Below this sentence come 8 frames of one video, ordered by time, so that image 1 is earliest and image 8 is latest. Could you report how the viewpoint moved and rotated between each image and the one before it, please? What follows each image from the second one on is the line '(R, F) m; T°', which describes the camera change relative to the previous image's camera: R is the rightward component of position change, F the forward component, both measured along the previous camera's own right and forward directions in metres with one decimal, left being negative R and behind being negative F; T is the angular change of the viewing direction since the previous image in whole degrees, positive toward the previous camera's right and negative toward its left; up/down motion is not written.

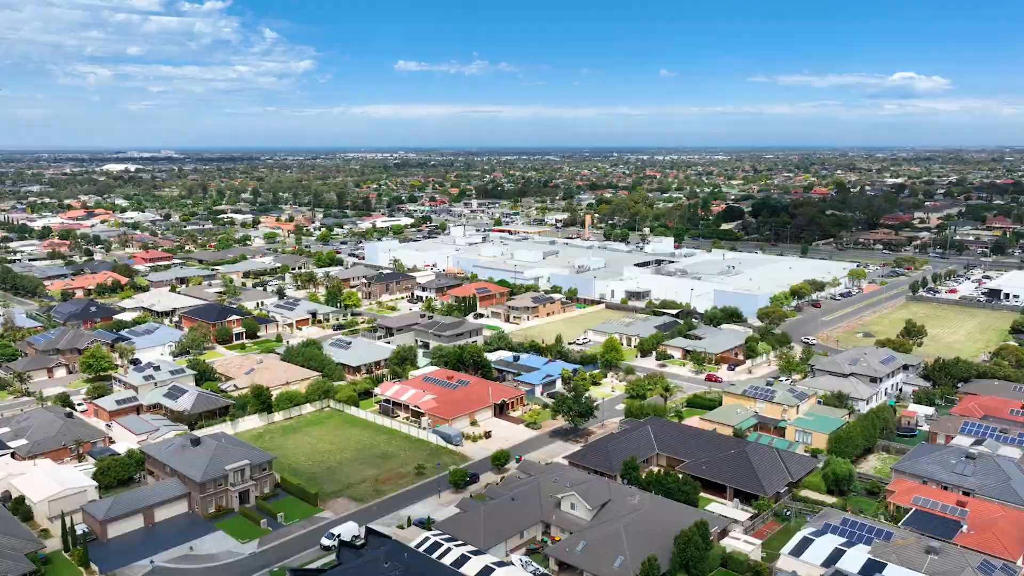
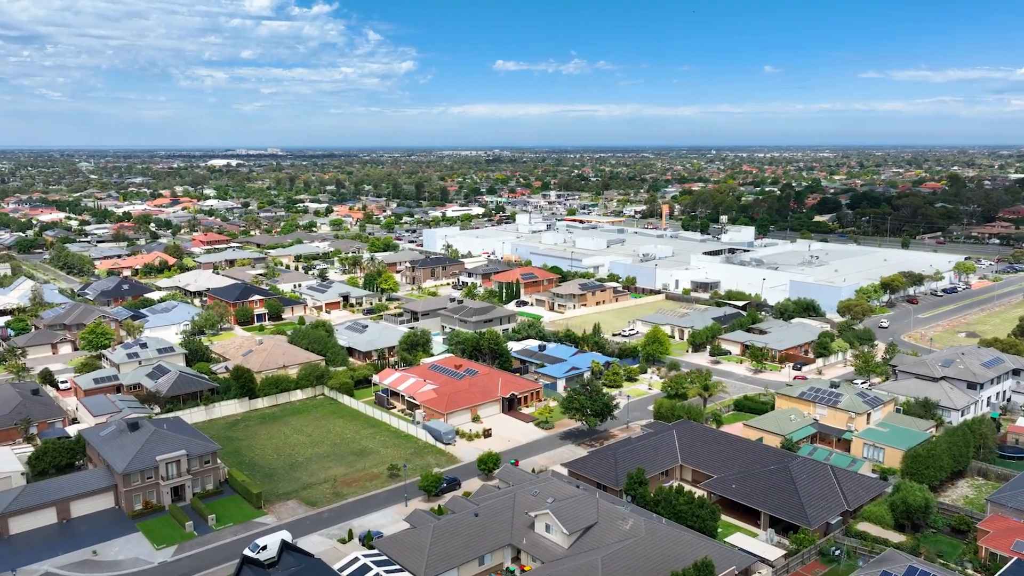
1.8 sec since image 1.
(+3.6, +6.1) m; -7°
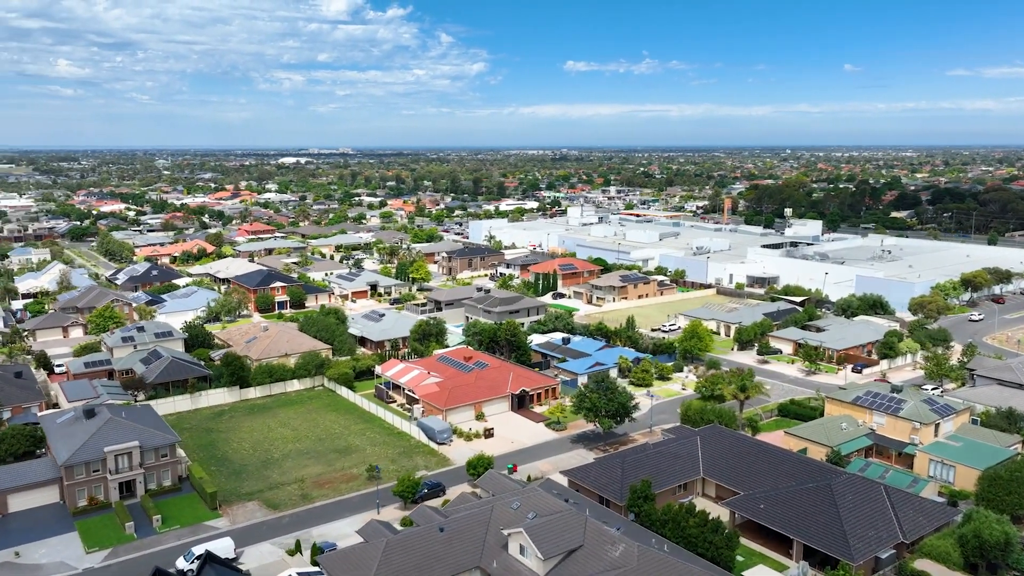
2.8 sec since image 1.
(+2.2, +4.0) m; -5°
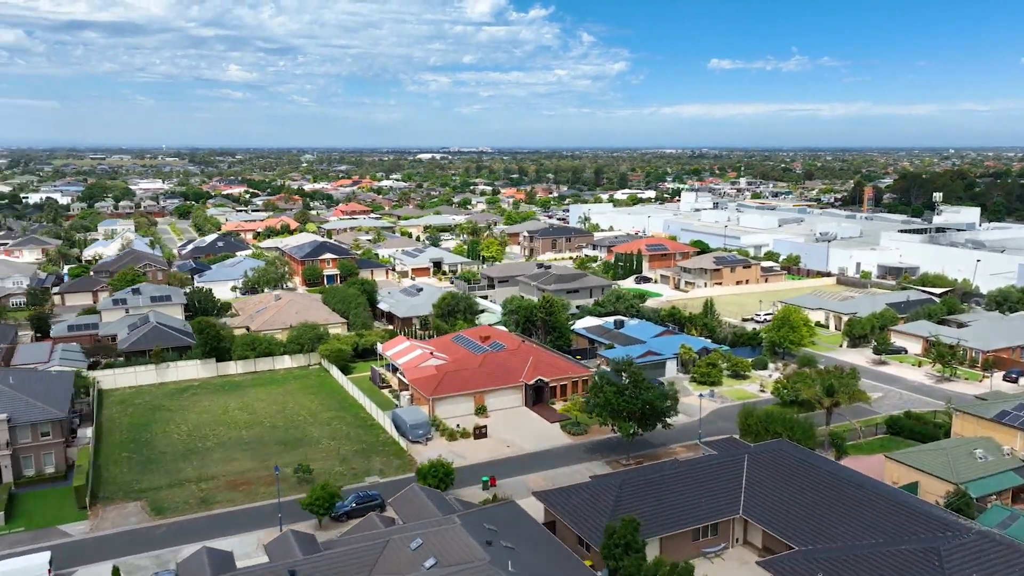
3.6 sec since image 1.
(+3.7, +7.3) m; -10°
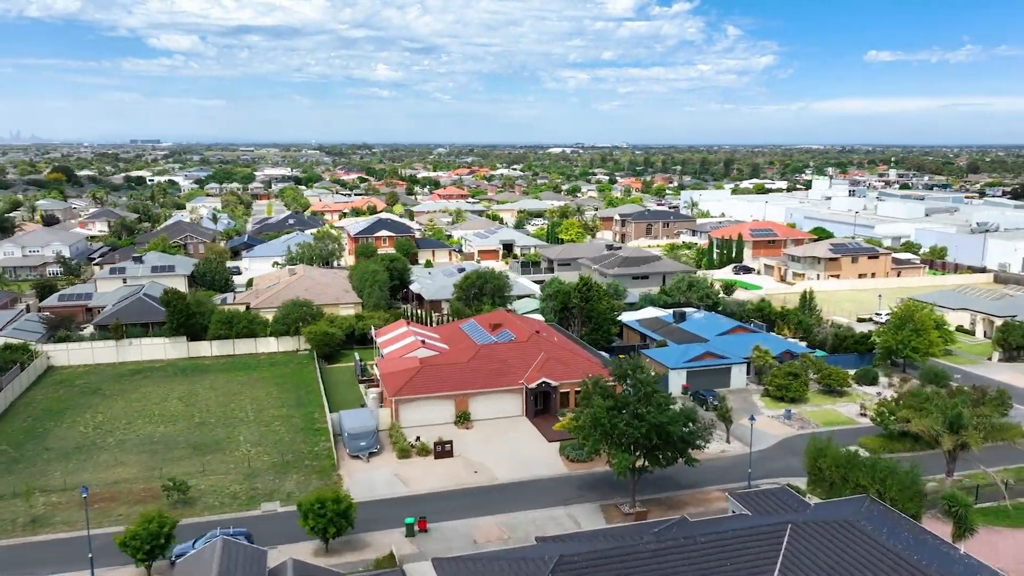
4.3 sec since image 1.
(+3.1, +6.3) m; -10°
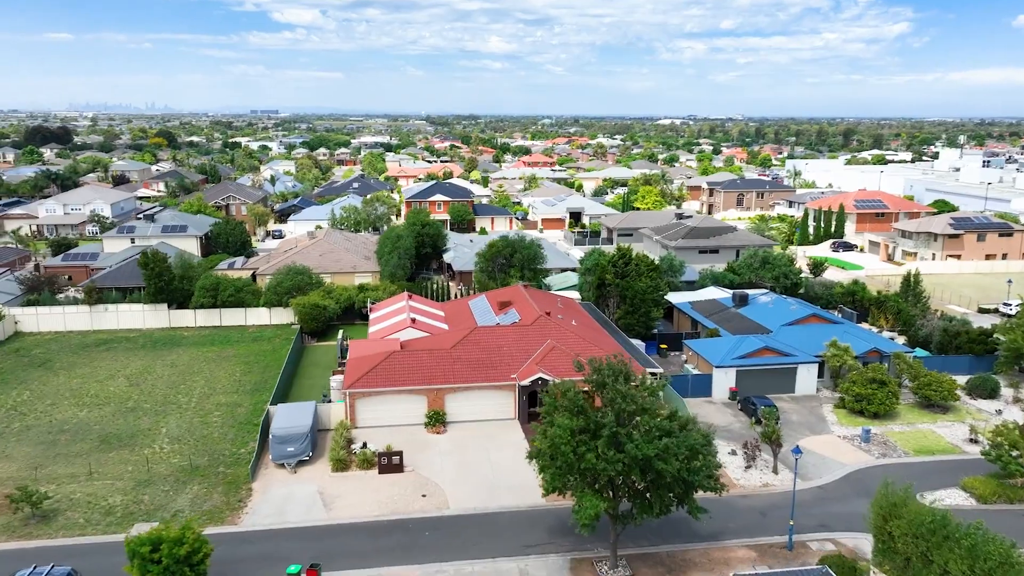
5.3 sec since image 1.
(+2.1, +4.2) m; -8°
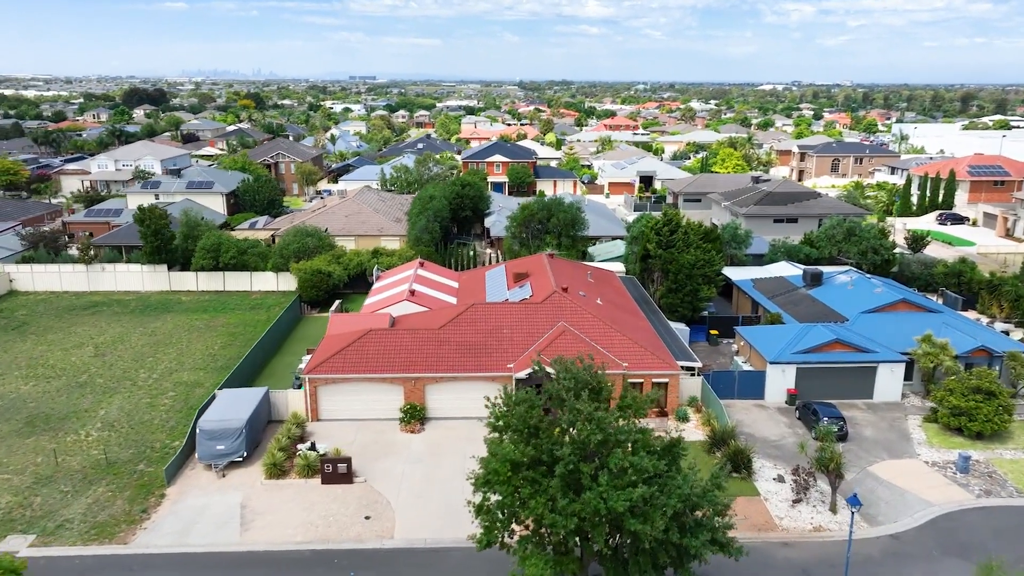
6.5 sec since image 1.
(+1.4, +2.9) m; -6°
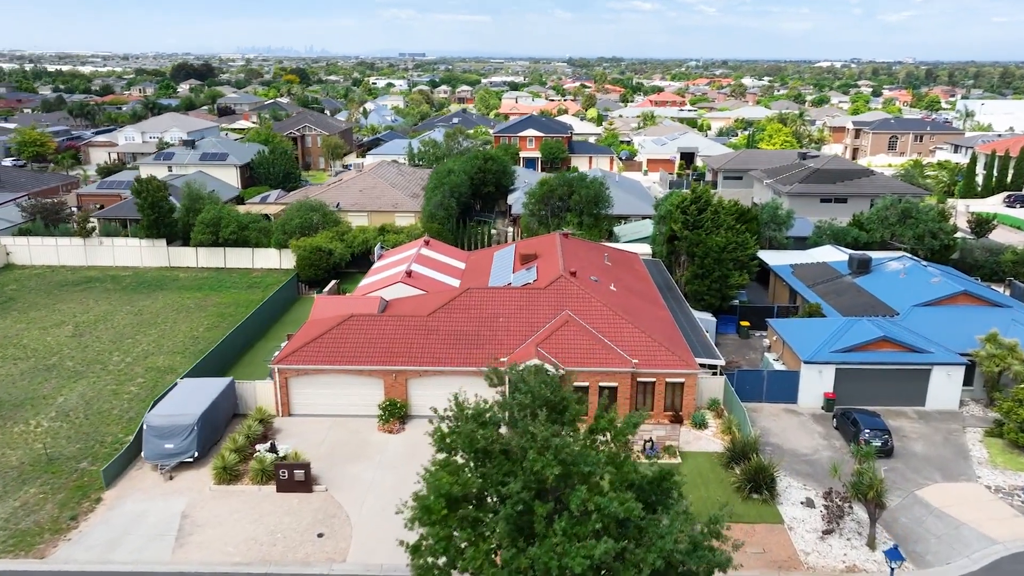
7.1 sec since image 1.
(+0.7, +1.5) m; -3°
